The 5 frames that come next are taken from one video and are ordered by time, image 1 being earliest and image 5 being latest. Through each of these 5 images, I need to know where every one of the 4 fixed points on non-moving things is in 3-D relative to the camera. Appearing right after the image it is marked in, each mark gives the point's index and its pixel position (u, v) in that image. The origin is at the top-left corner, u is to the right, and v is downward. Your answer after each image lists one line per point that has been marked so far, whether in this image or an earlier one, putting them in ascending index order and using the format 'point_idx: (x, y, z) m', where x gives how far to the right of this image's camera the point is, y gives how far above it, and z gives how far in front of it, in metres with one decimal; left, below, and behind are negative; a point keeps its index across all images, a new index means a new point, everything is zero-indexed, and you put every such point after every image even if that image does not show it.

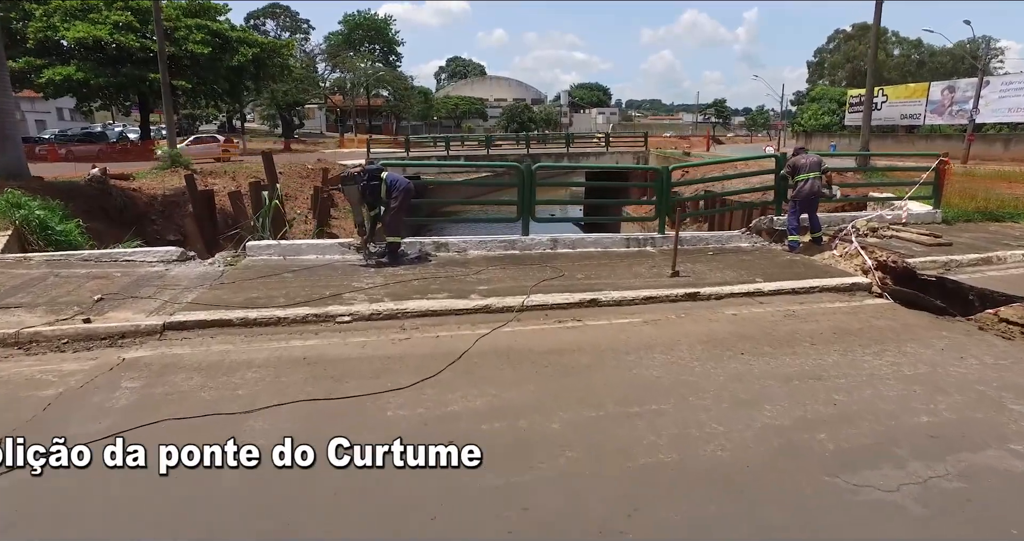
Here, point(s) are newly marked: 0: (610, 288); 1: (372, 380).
0: (+1.1, -0.2, +6.5) m
1: (-1.0, -0.8, +4.1) m
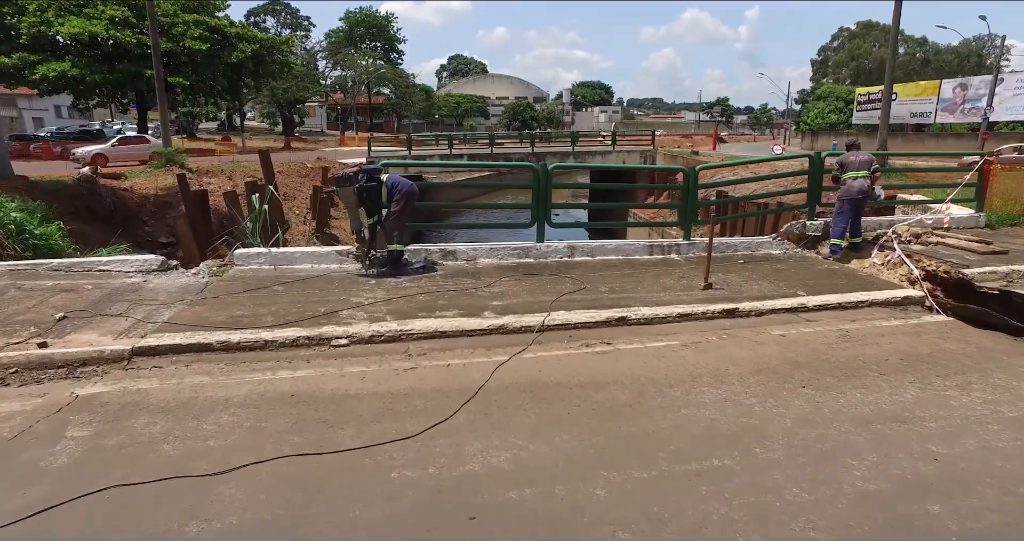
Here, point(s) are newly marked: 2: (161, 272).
0: (+1.3, -0.3, +5.8) m
1: (-0.8, -0.9, +3.4) m
2: (-3.8, 0.0, +6.4) m
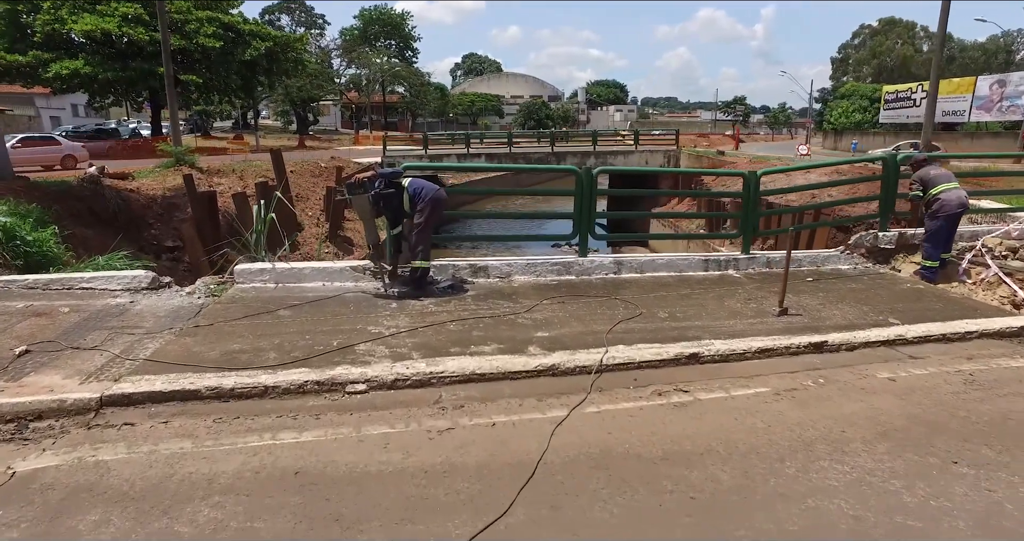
0: (+1.7, -0.6, +4.9) m
1: (-0.5, -1.1, +2.5) m
2: (-3.4, -0.2, +5.6) m
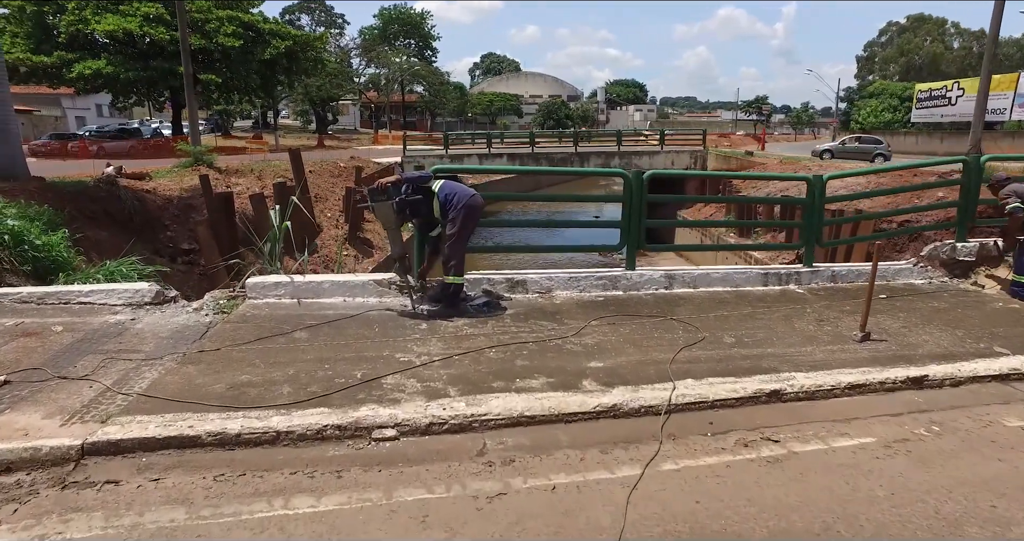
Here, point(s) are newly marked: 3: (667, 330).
0: (+2.0, -0.7, +4.2) m
1: (-0.2, -1.2, +1.9) m
2: (-3.0, -0.3, +5.0) m
3: (+1.3, -0.5, +4.9) m
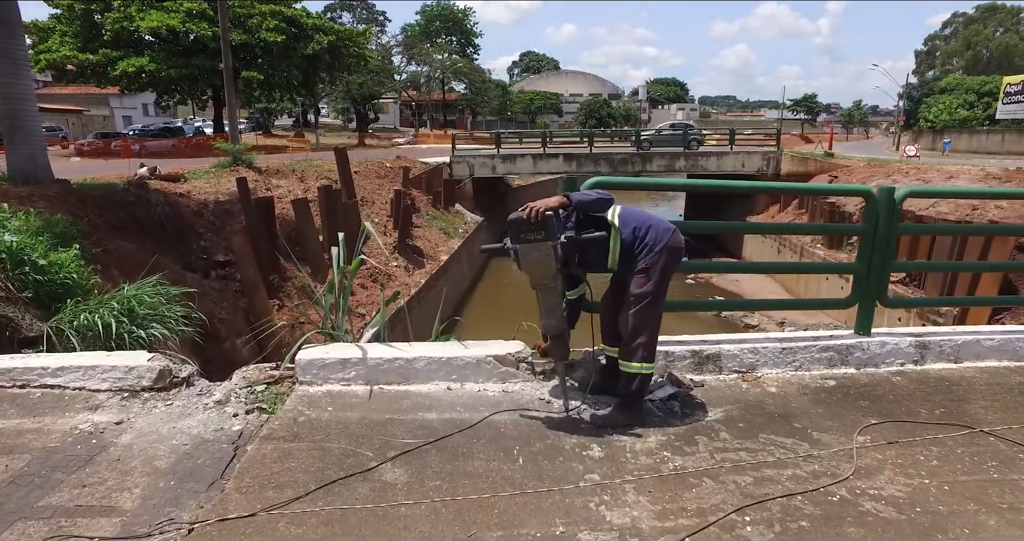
0: (+3.1, -1.1, +2.1) m
1: (+0.7, -1.6, -0.1) m
2: (-1.9, -0.7, +3.2) m
3: (+2.4, -0.9, +2.9) m
